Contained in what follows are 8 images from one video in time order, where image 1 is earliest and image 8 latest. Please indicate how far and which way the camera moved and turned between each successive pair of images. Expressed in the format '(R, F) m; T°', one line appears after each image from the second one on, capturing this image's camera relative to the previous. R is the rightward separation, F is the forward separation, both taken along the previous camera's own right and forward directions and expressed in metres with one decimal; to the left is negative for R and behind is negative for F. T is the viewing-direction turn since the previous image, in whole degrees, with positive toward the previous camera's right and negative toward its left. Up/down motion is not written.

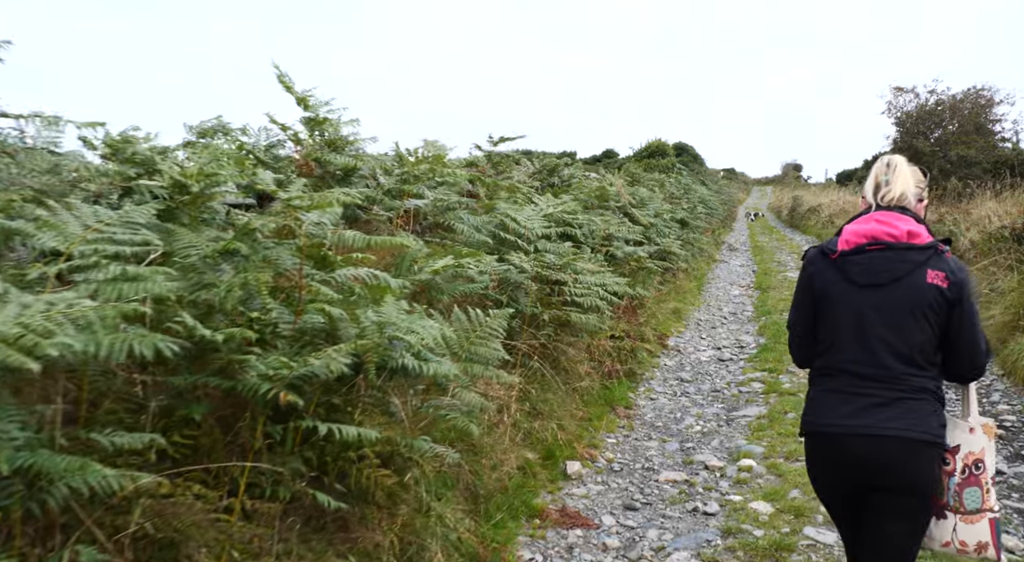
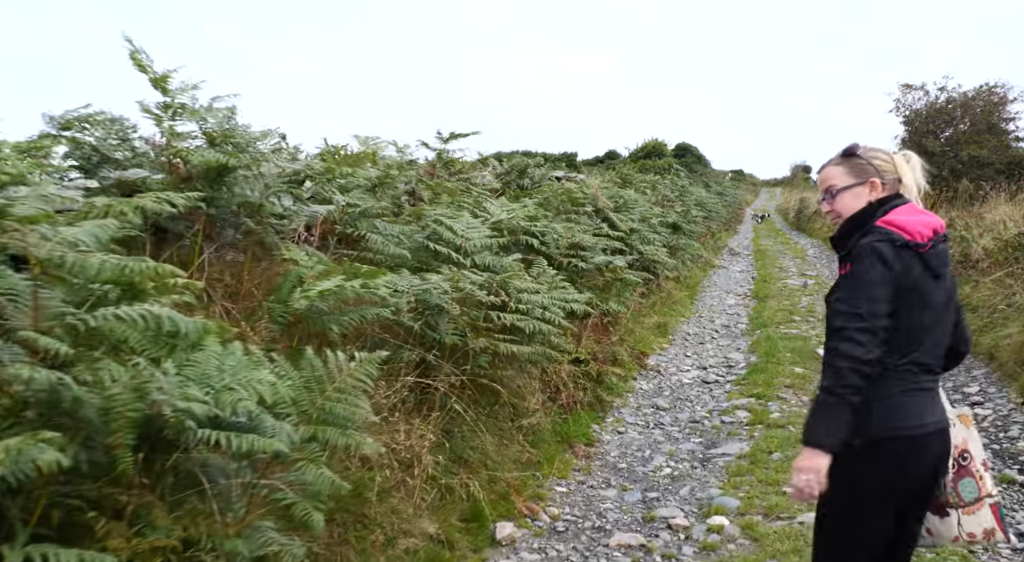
(+0.6, +1.1) m; -1°
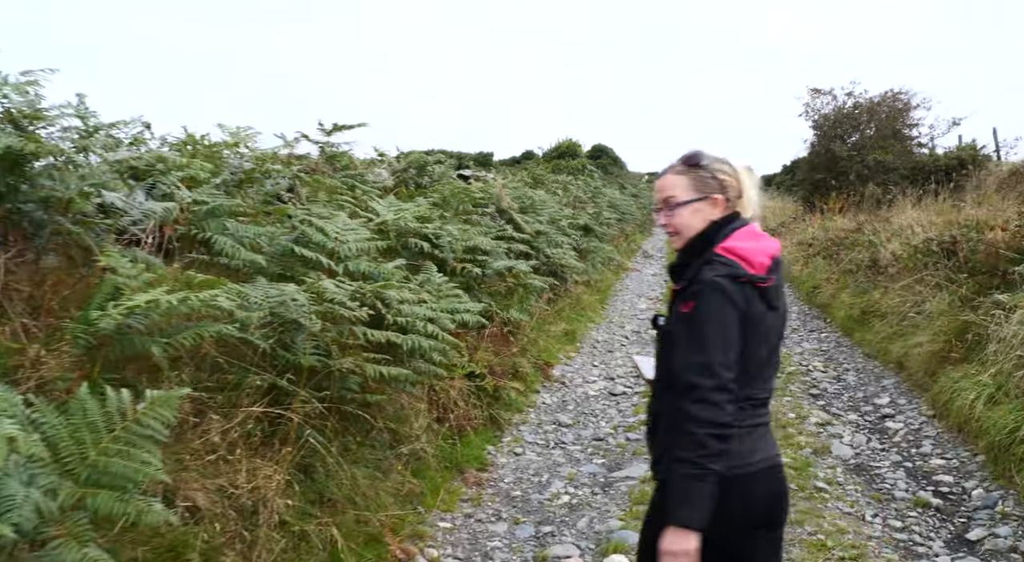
(+0.3, +0.7) m; +6°
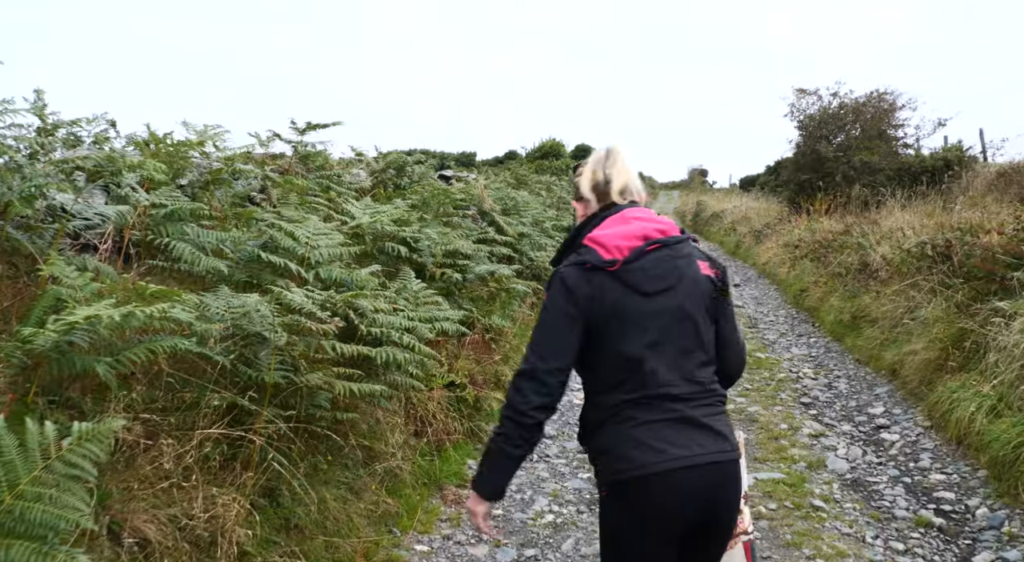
(0.0, +0.3) m; +1°
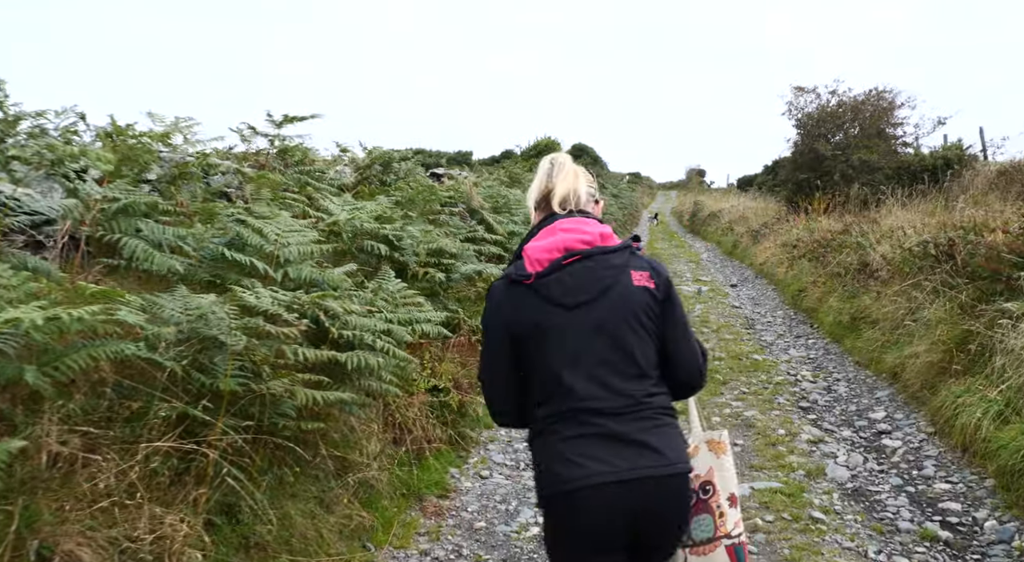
(+0.1, +0.3) m; 0°
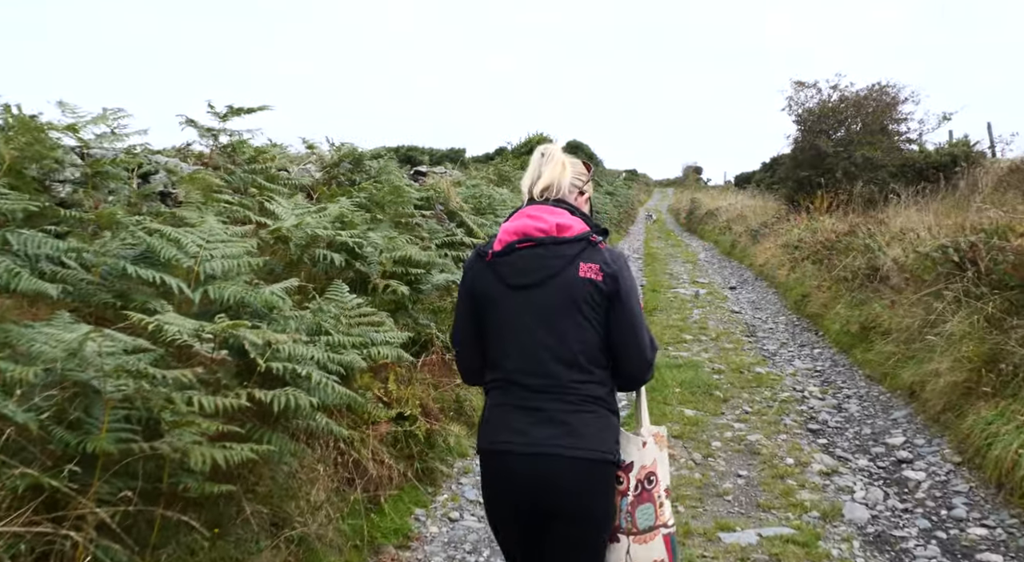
(+0.2, +0.8) m; 0°
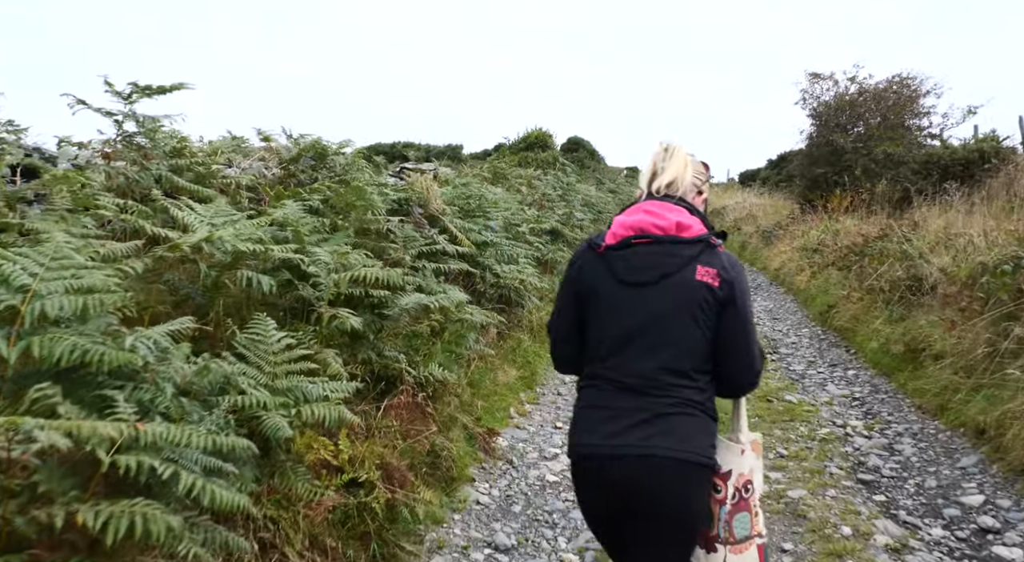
(+0.1, +1.4) m; 0°
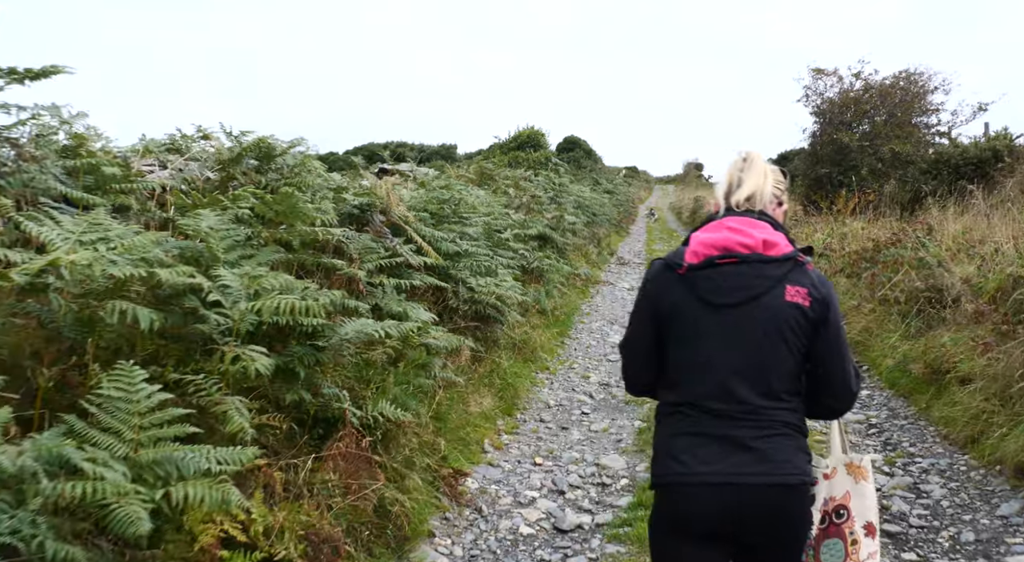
(+0.2, +0.9) m; 0°
